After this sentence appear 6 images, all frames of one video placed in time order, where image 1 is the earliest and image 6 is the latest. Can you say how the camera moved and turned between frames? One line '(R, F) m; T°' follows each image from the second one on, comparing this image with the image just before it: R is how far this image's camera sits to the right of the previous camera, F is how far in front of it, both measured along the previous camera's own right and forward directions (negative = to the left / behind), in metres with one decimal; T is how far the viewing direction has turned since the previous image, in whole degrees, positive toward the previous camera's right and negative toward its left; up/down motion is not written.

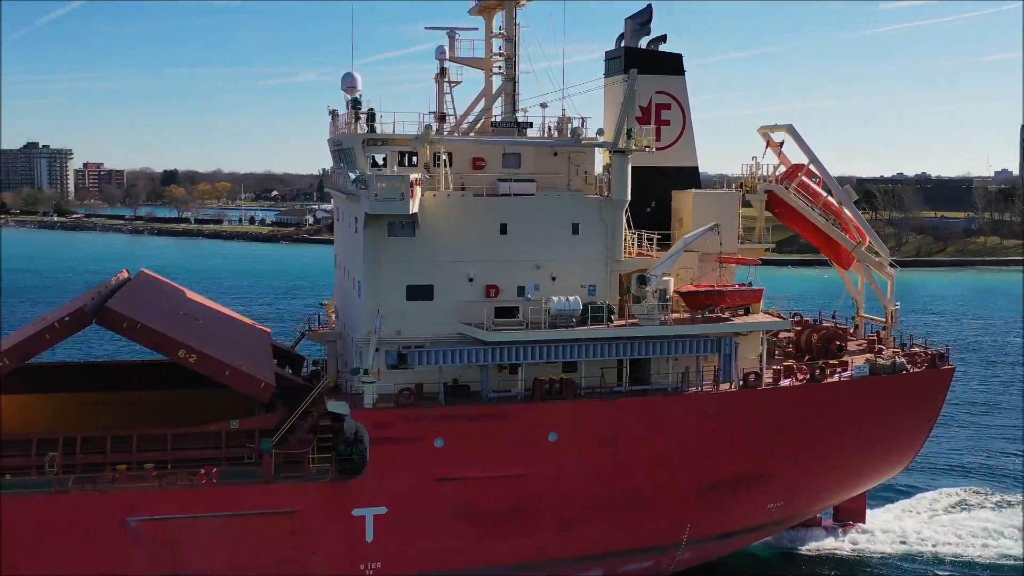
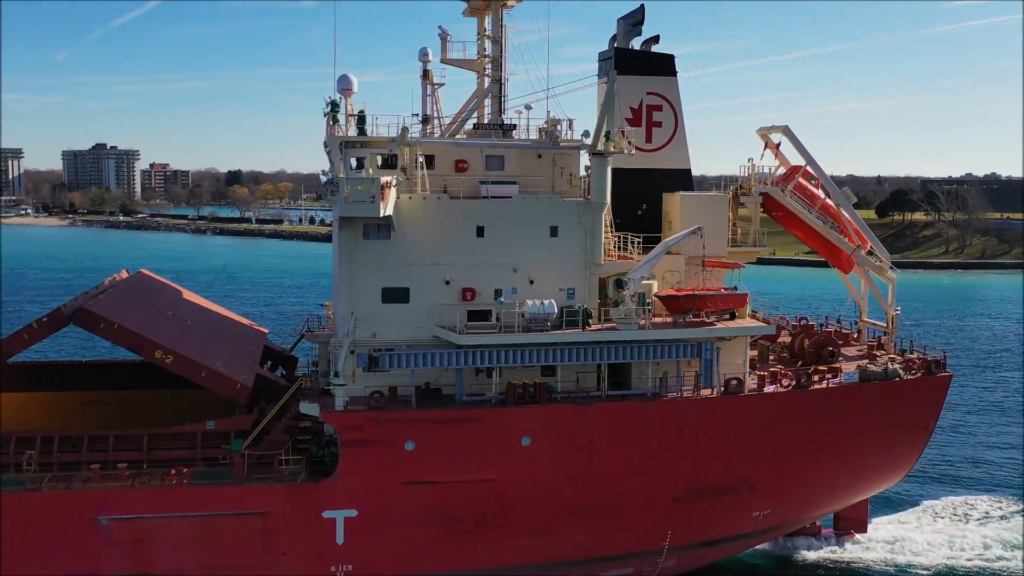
(+0.9, +0.1) m; -2°
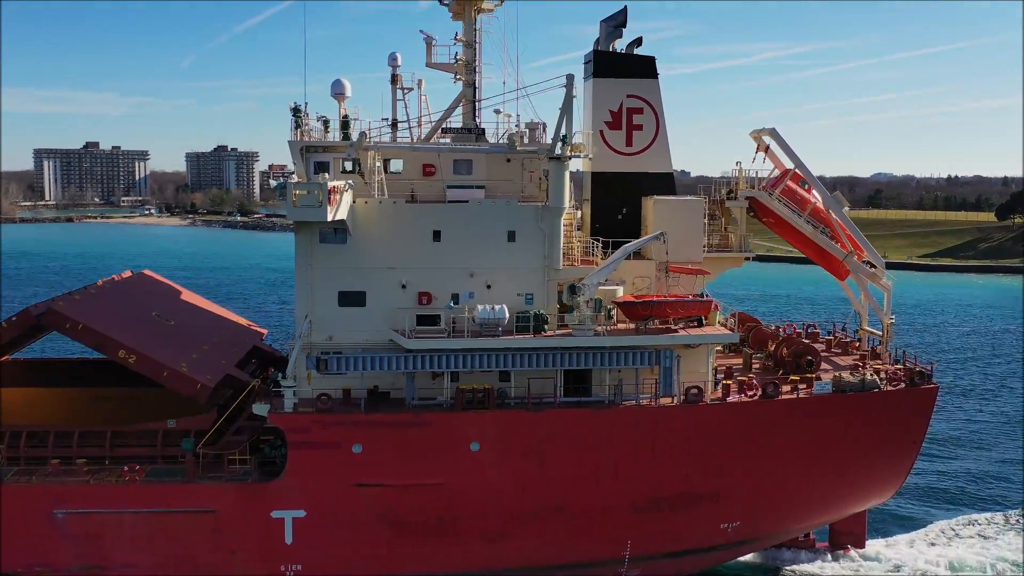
(+1.7, +0.1) m; -4°
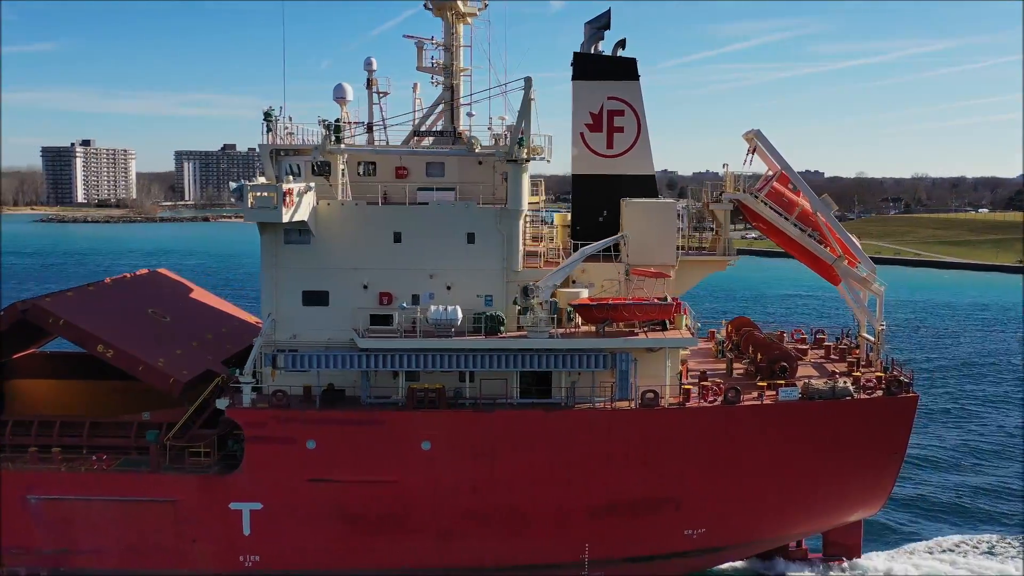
(+1.8, 0.0) m; -5°
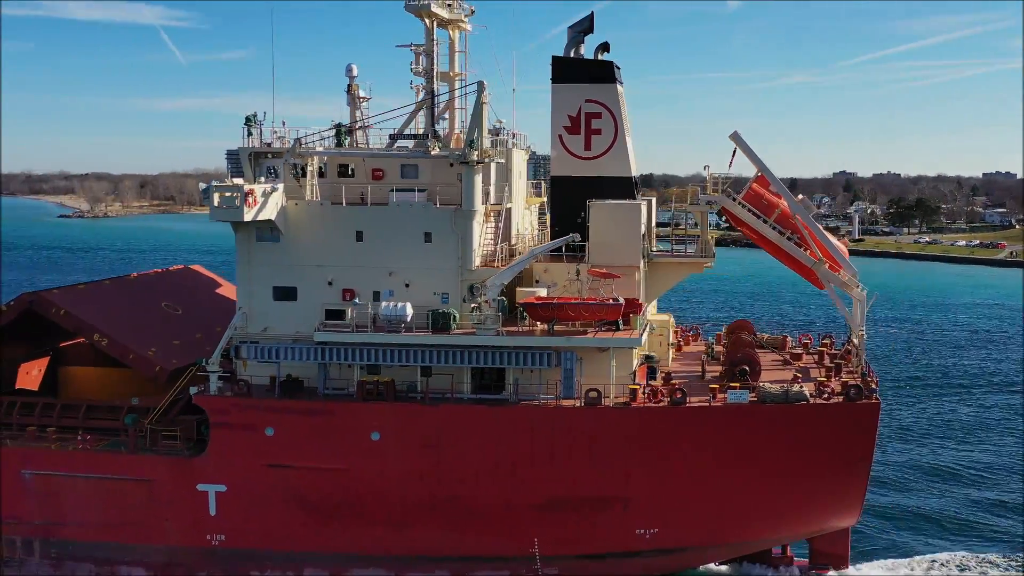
(+2.3, -0.2) m; -6°
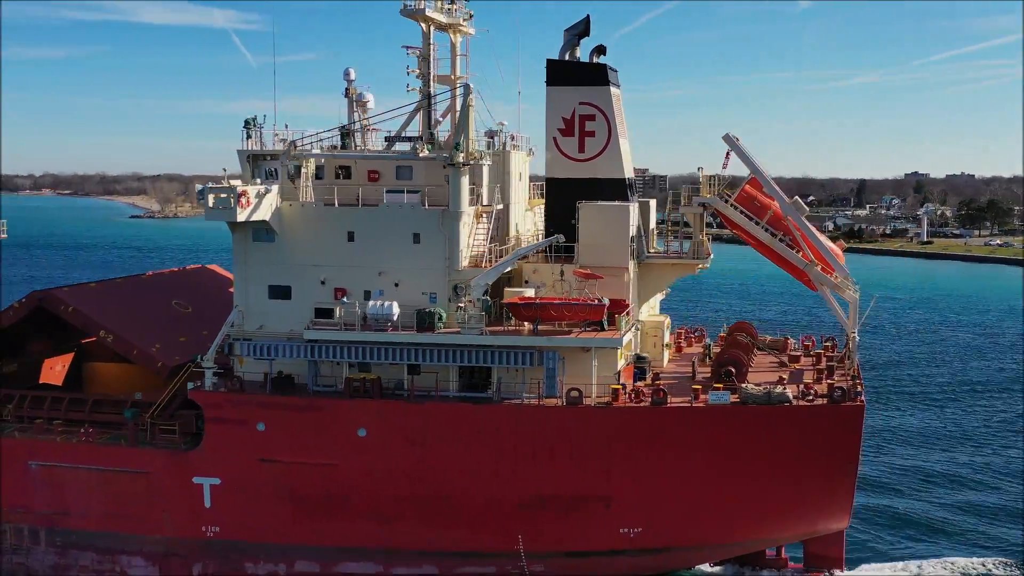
(+0.8, -0.2) m; -2°
